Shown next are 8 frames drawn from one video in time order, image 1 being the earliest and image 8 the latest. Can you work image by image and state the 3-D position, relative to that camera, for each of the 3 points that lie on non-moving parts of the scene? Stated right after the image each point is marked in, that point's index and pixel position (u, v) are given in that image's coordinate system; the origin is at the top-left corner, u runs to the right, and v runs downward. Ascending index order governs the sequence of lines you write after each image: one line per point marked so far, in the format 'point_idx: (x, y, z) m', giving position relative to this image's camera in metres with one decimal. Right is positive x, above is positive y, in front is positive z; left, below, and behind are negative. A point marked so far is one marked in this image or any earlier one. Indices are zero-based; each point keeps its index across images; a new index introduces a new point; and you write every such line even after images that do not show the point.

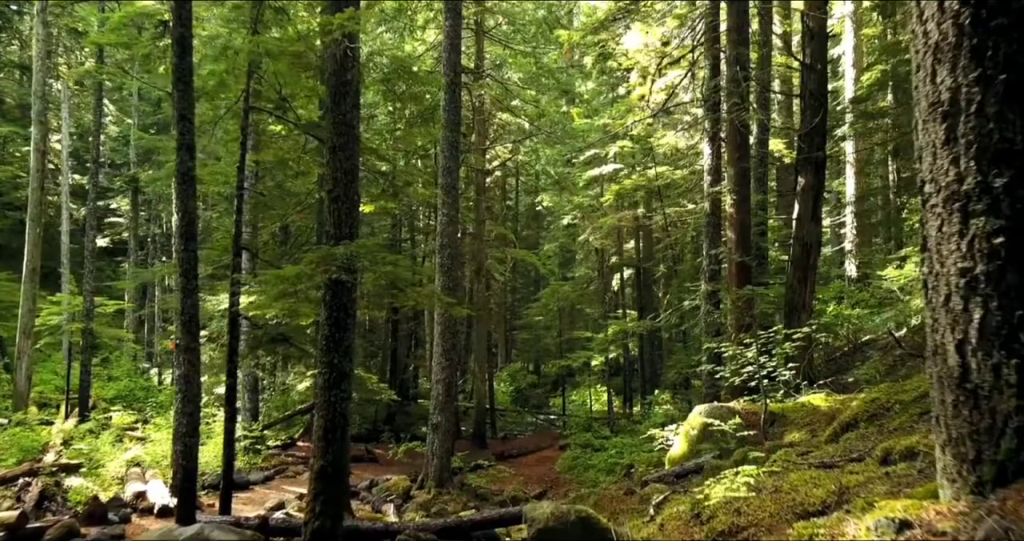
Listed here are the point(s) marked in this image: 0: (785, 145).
0: (+6.8, +3.1, +18.3) m
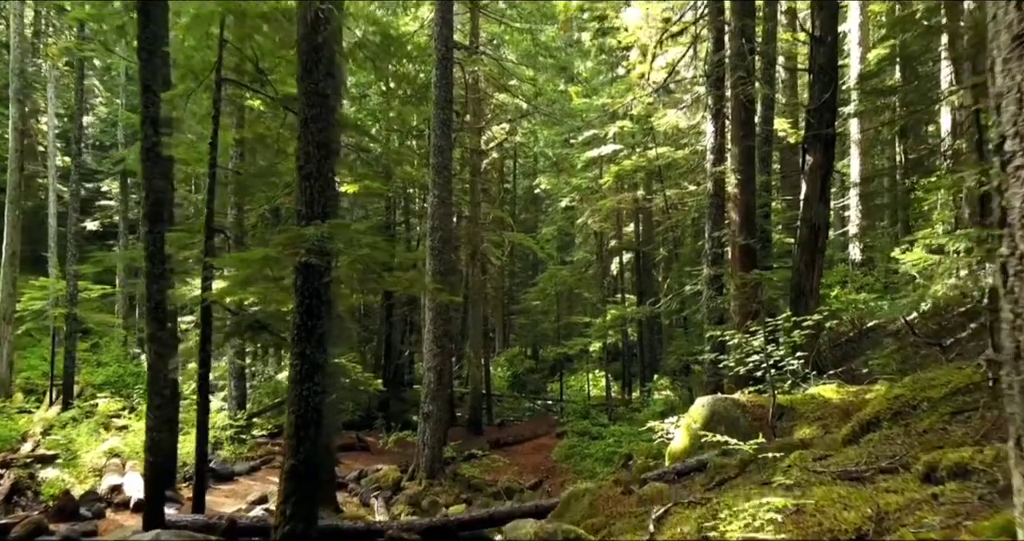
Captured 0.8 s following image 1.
0: (+6.7, +3.5, +17.6) m
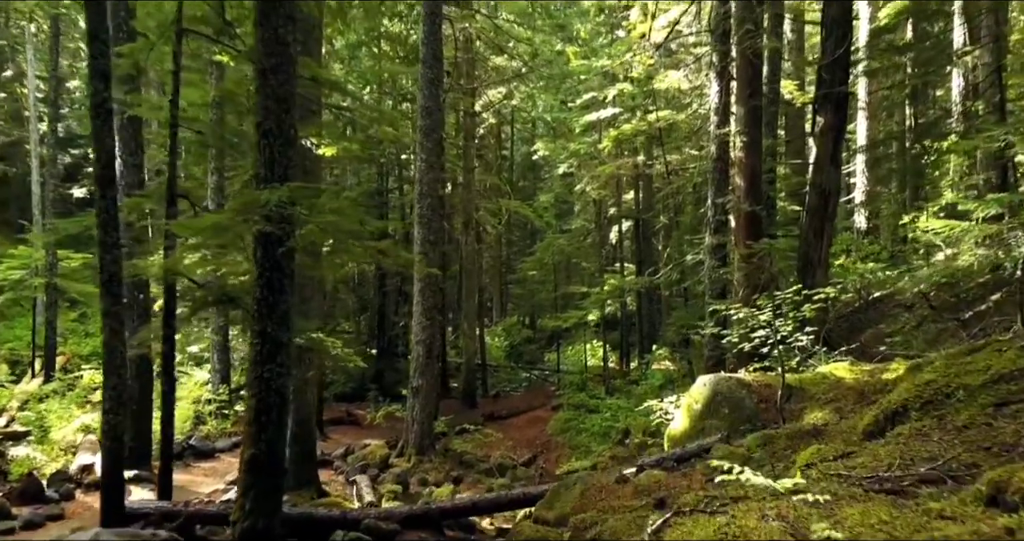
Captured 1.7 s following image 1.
0: (+6.6, +4.2, +16.8) m
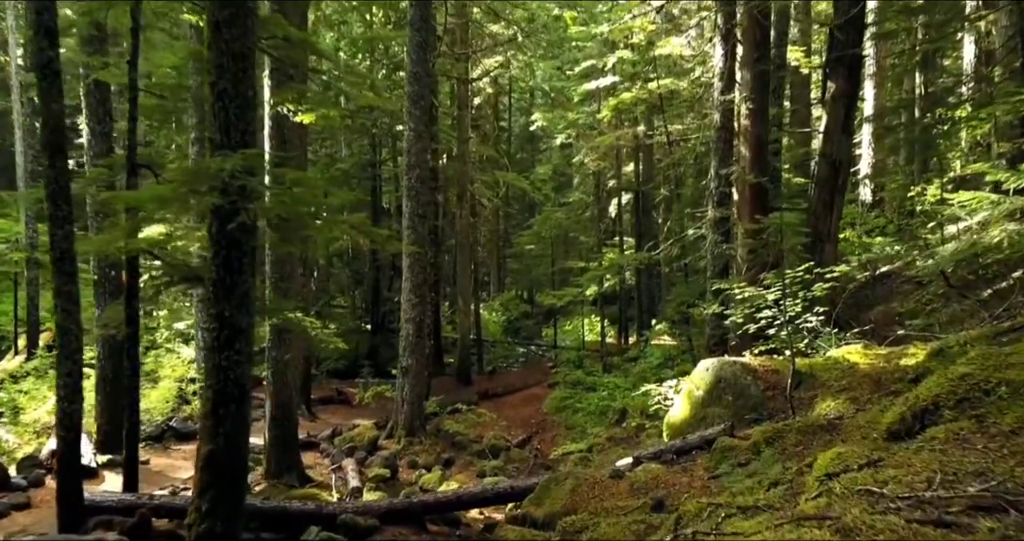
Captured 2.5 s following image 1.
0: (+6.4, +4.8, +16.1) m
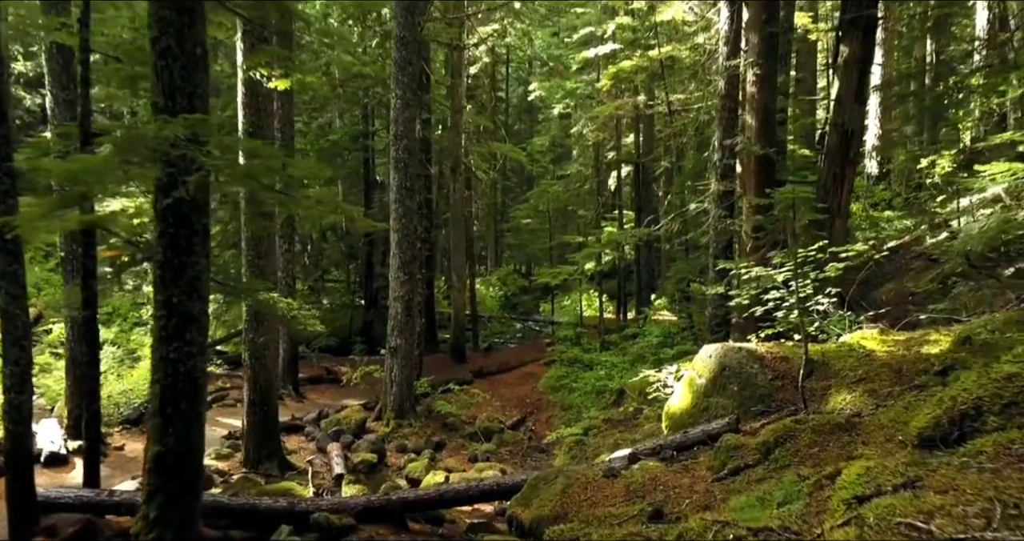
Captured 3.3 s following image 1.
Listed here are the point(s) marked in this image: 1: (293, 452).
0: (+6.3, +5.3, +15.3) m
1: (-3.2, -2.7, +10.7) m
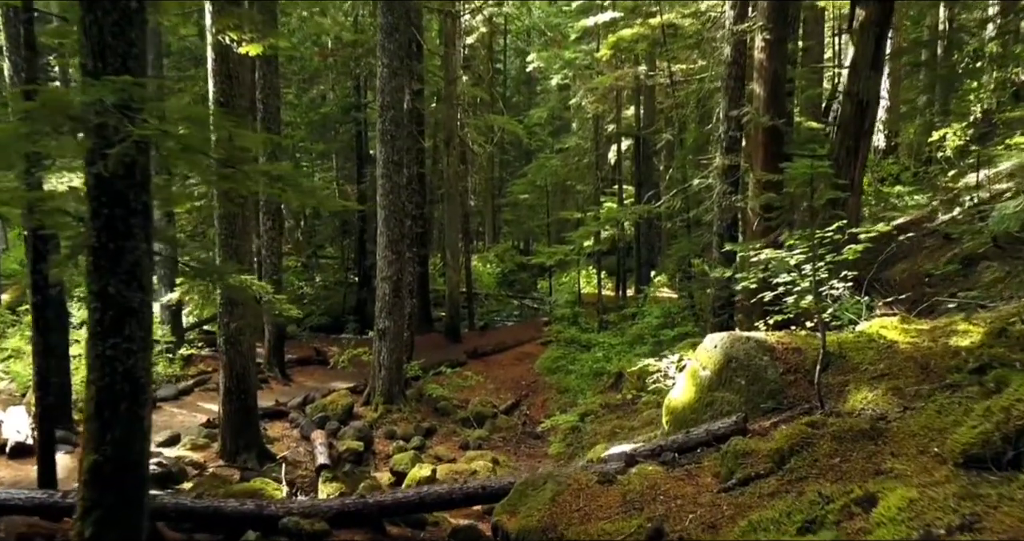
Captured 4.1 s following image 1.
0: (+6.2, +5.8, +14.6) m
1: (-3.3, -2.4, +10.3) m
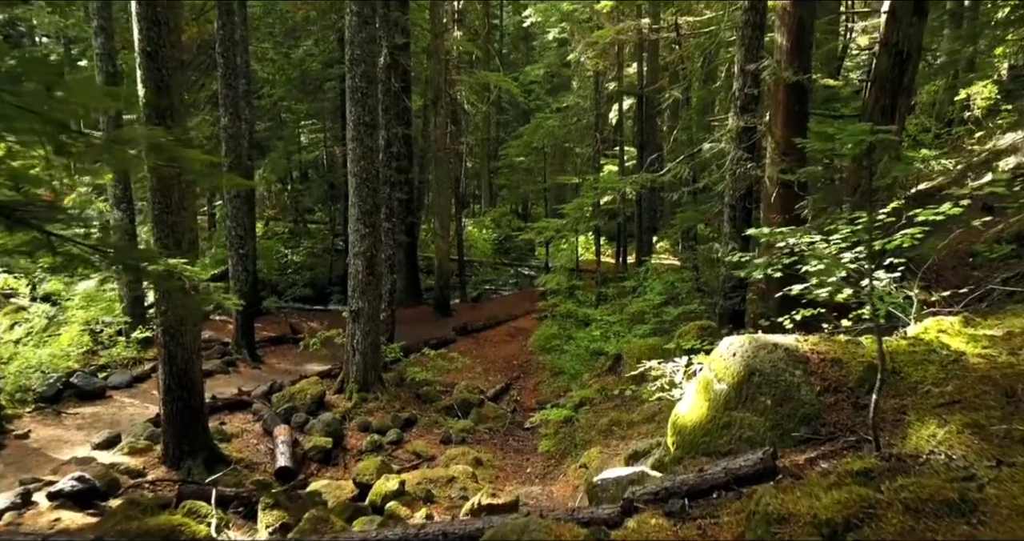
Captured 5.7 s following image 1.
0: (+6.0, +6.3, +13.1) m
1: (-3.5, -2.1, +9.2) m
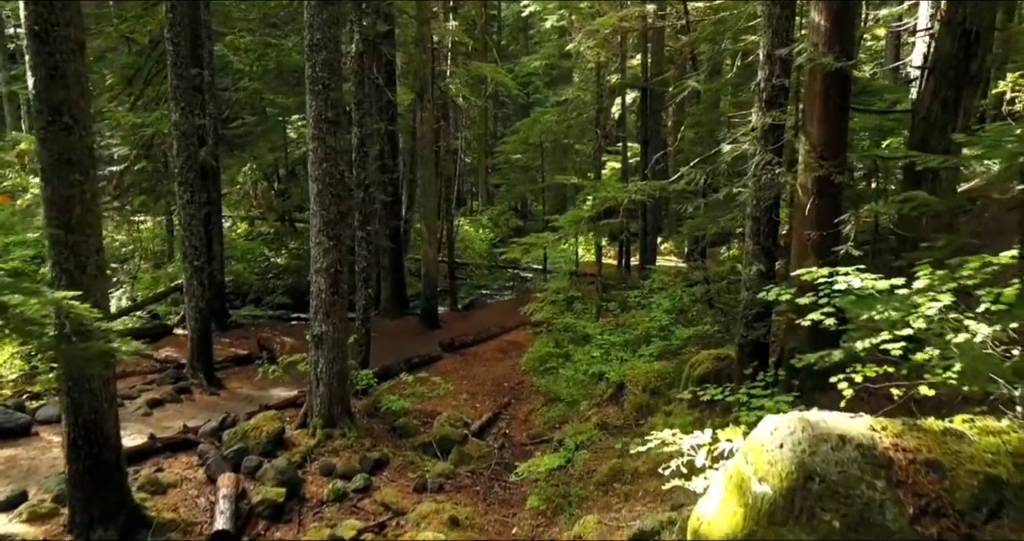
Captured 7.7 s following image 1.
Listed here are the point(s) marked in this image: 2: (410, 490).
0: (+5.9, +6.0, +11.7) m
1: (-3.7, -2.3, +7.9) m
2: (-1.2, -2.5, +8.4) m
